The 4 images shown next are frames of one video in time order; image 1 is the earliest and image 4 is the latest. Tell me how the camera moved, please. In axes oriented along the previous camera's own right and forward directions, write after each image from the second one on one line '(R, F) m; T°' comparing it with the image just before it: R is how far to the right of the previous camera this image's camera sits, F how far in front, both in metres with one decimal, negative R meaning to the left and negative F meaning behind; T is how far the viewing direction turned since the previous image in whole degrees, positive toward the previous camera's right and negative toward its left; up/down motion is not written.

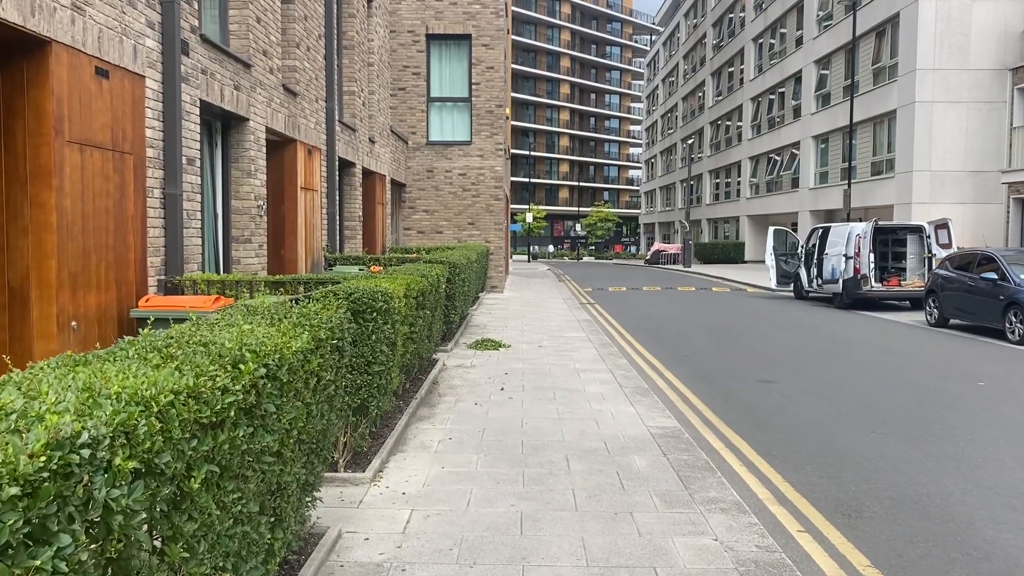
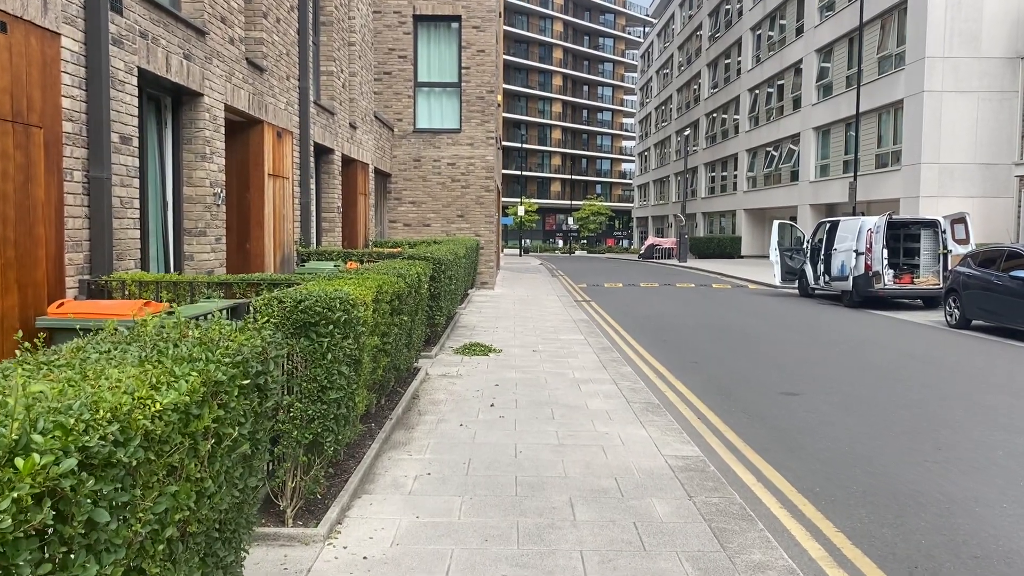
(0.0, +1.1) m; +1°
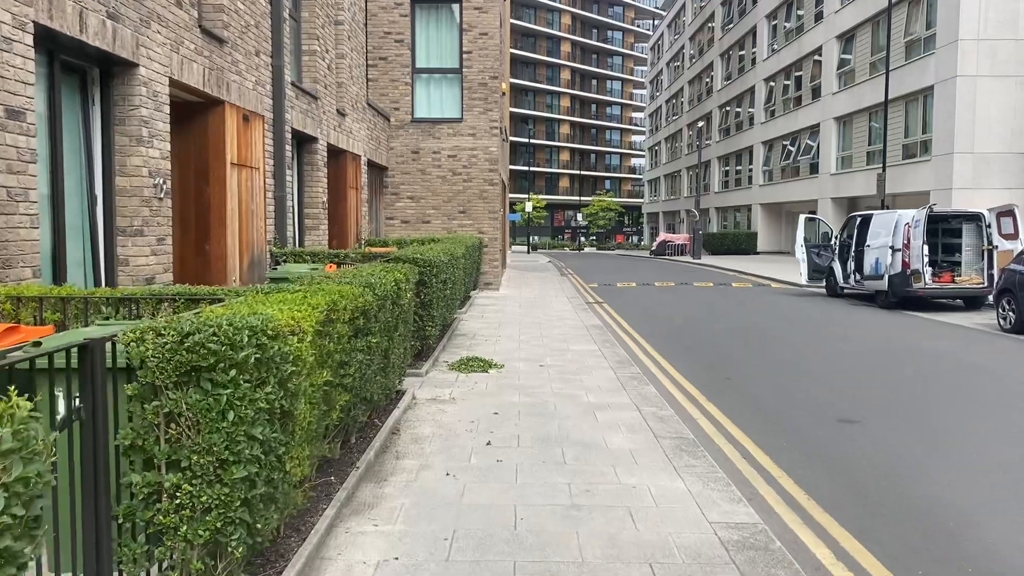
(+0.1, +1.4) m; -1°
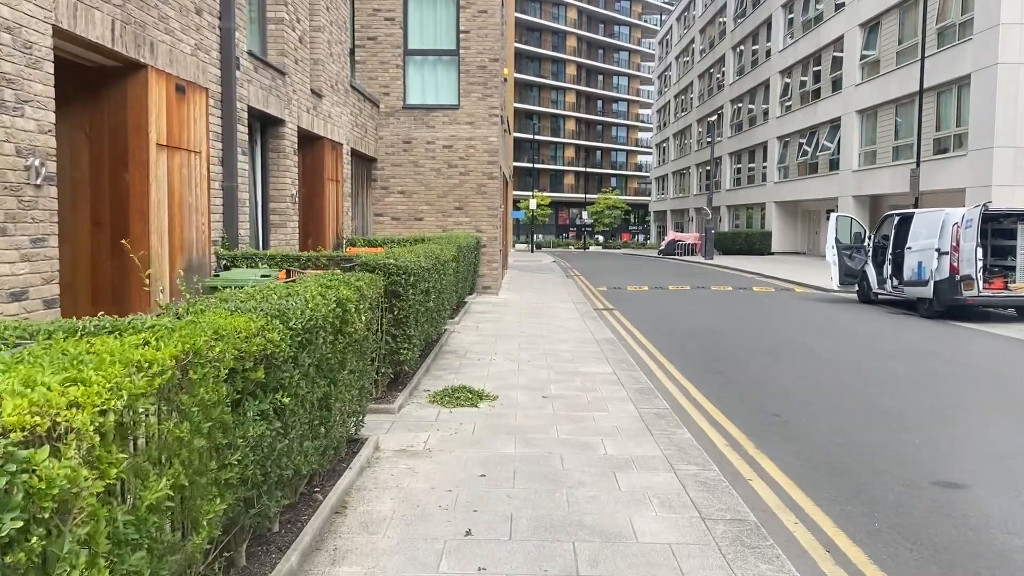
(+0.1, +1.7) m; 0°
